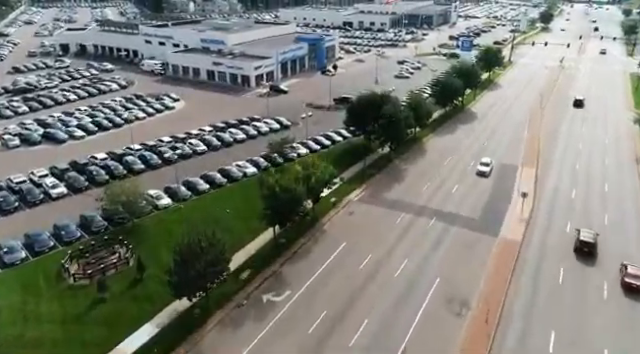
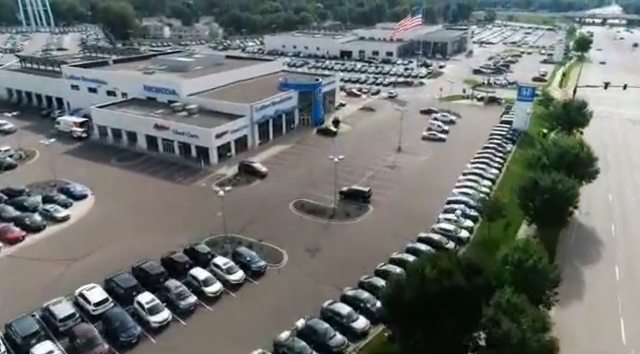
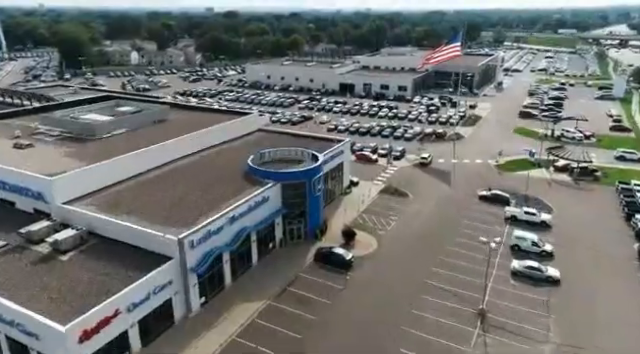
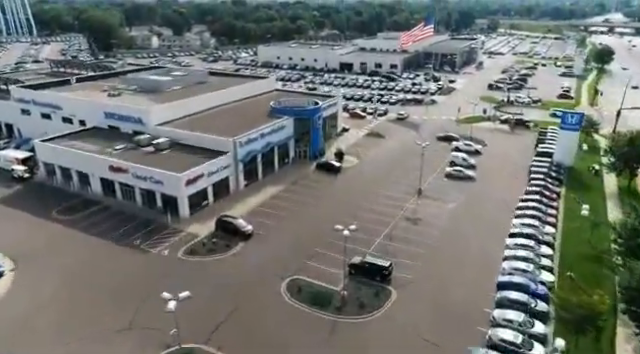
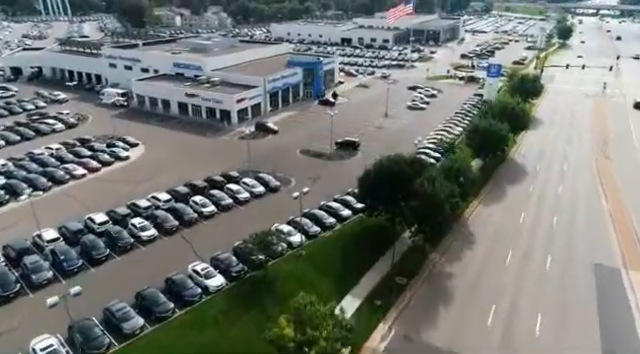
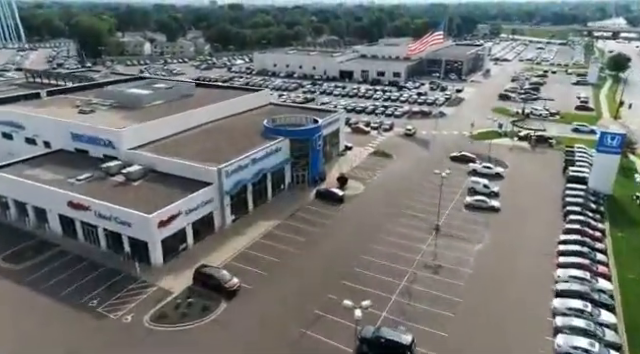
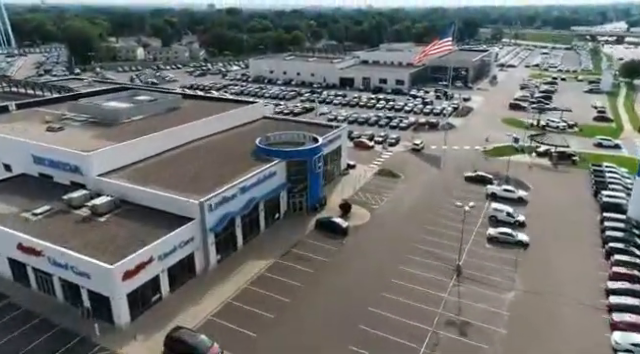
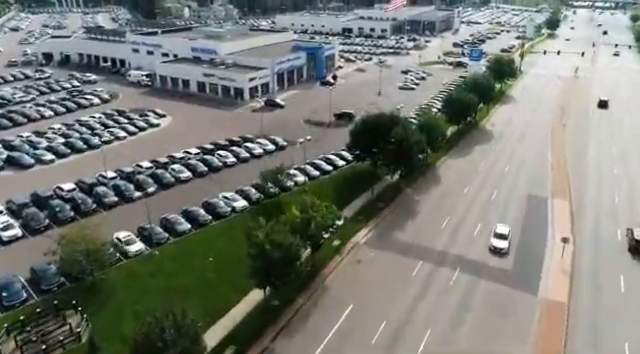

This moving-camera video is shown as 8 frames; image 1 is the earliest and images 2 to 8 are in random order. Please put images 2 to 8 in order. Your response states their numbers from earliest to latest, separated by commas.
8, 5, 2, 4, 6, 7, 3
